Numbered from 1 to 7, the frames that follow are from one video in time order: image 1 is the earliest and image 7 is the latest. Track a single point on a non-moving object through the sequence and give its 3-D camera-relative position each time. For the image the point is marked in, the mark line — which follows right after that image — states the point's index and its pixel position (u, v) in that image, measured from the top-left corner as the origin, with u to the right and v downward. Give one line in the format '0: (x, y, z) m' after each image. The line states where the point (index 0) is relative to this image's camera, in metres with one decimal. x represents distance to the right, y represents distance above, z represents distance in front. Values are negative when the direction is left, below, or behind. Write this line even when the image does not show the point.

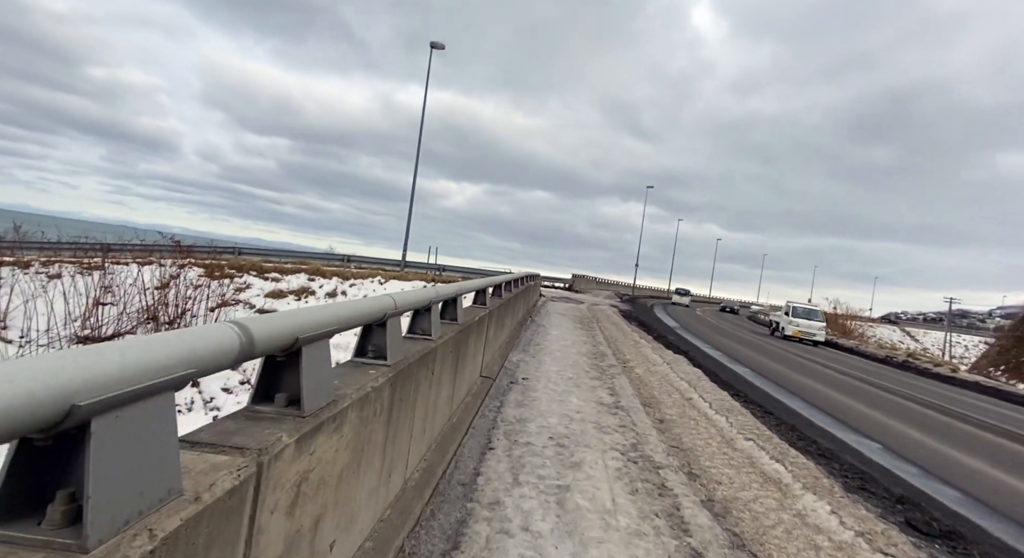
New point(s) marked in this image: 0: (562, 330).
0: (+1.4, -1.5, +15.0) m
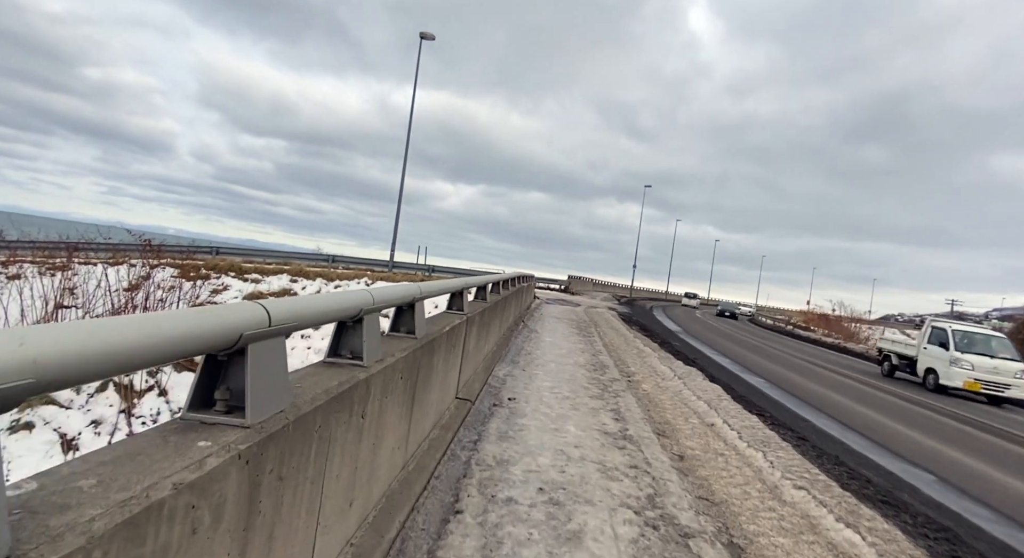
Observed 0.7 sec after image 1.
0: (+1.2, -1.5, +13.6) m
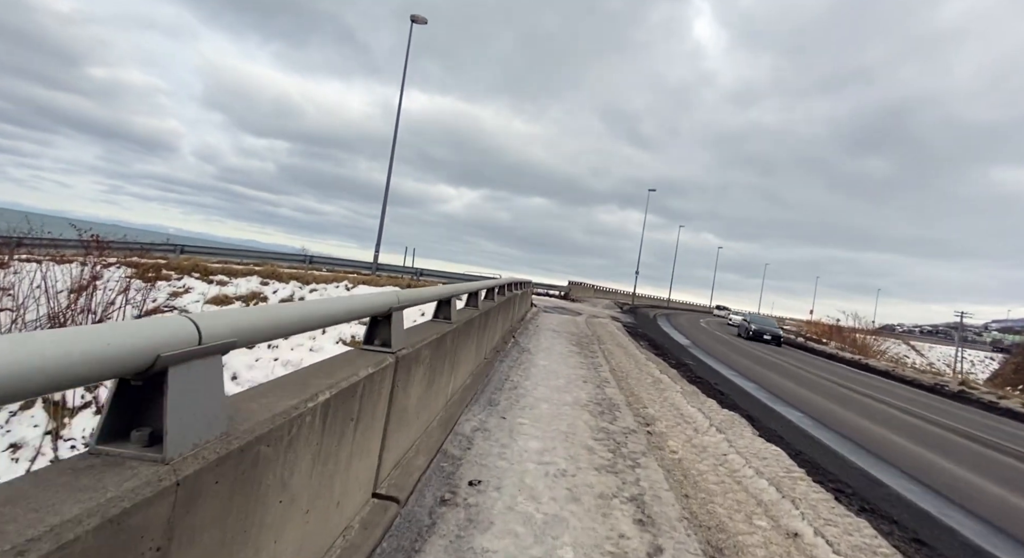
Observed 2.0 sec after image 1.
0: (+0.9, -1.7, +11.2) m
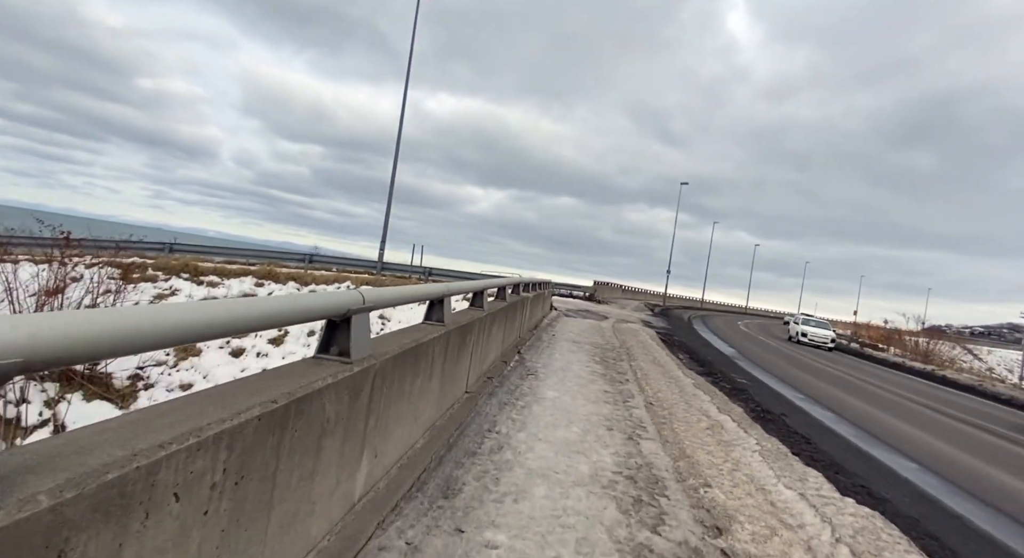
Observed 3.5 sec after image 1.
0: (+0.9, -1.7, +8.5) m
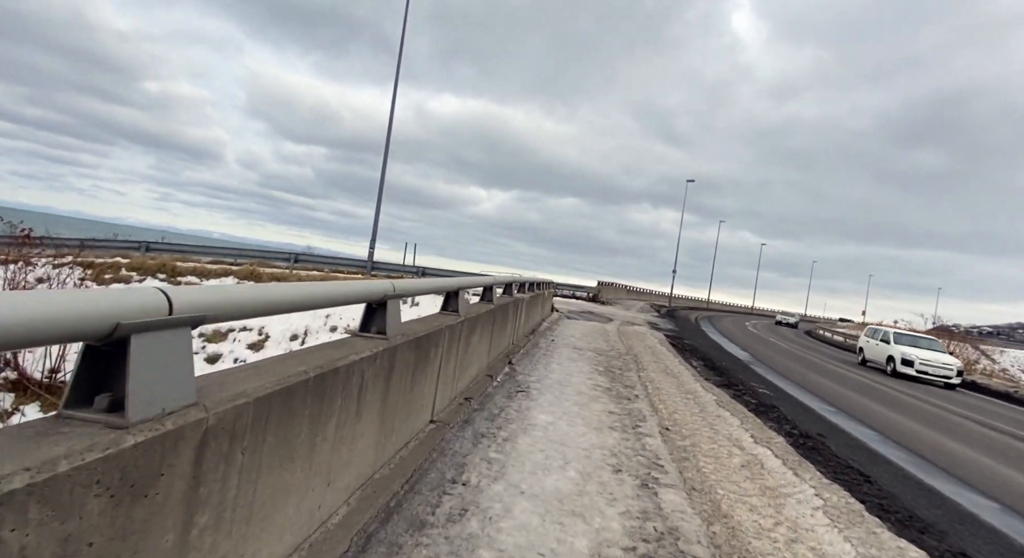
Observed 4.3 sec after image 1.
0: (+0.7, -1.6, +7.0) m
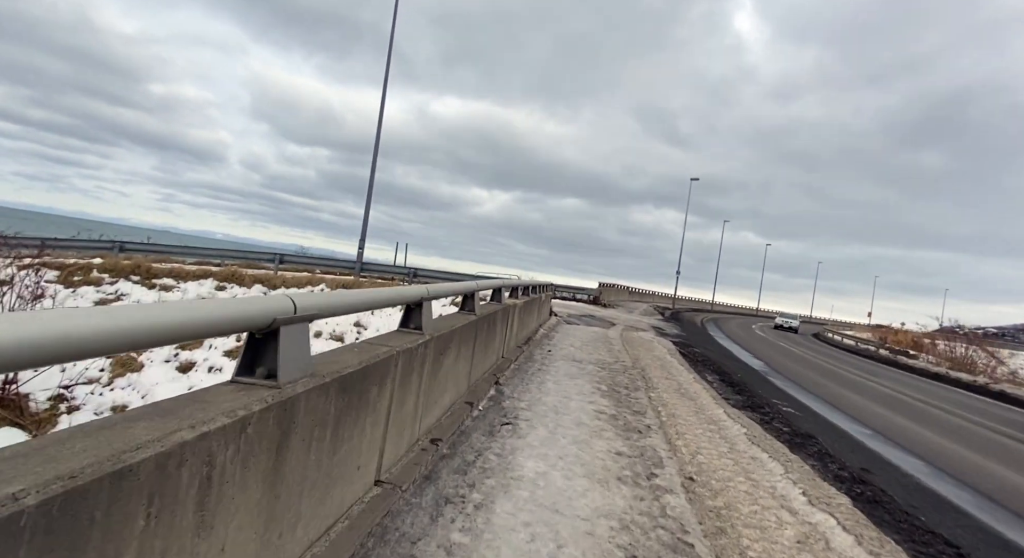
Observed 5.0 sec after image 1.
0: (+0.6, -1.7, +5.7) m
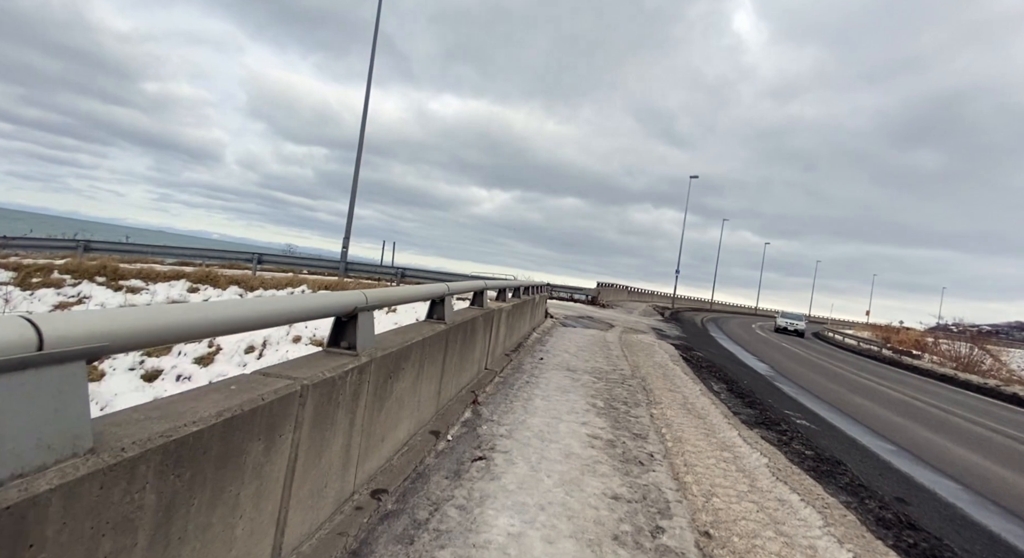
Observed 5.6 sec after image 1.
0: (+0.3, -1.7, +4.6) m
